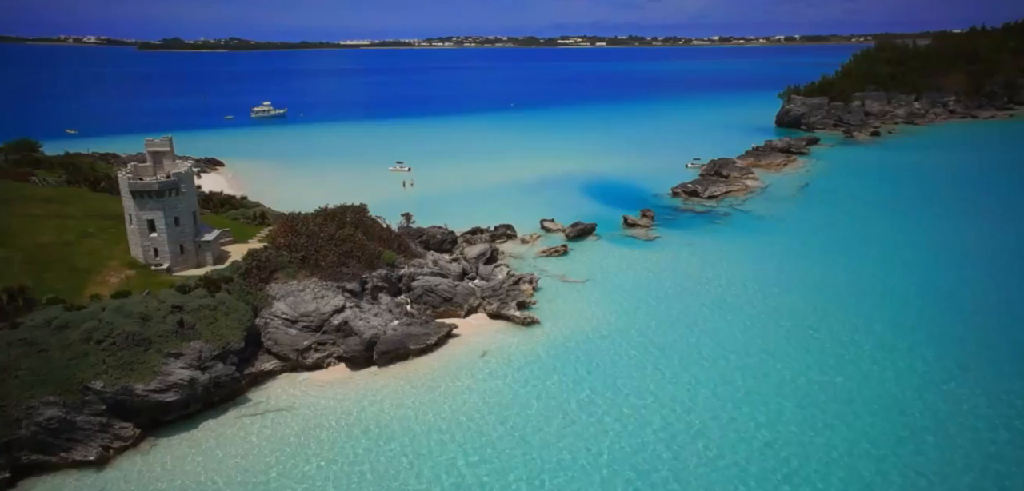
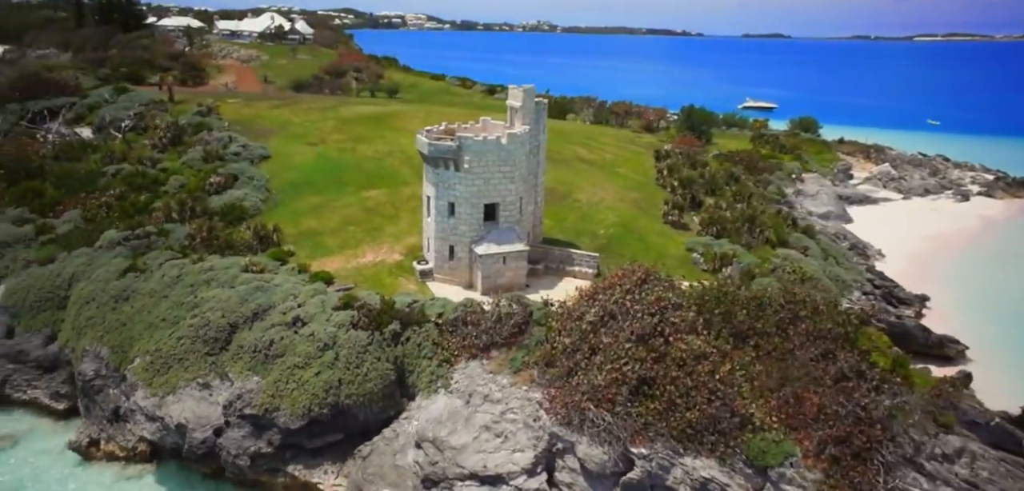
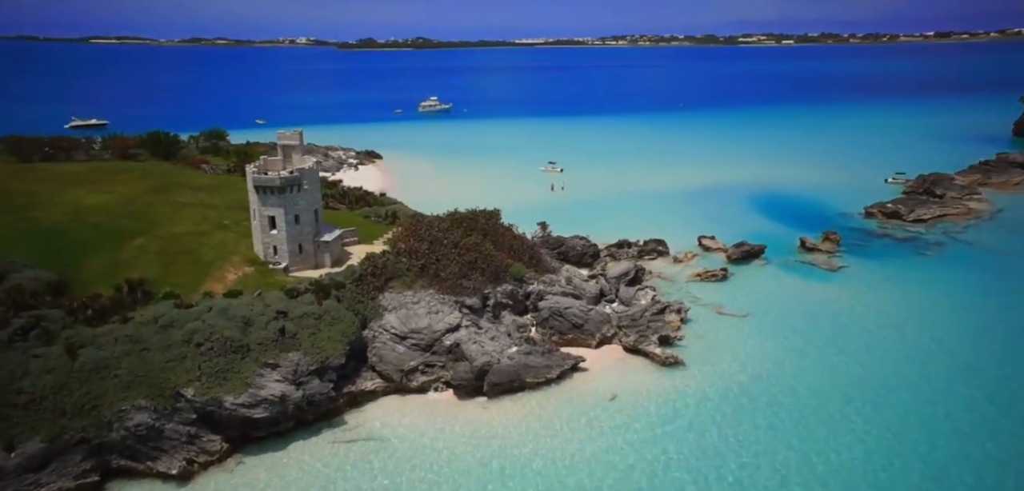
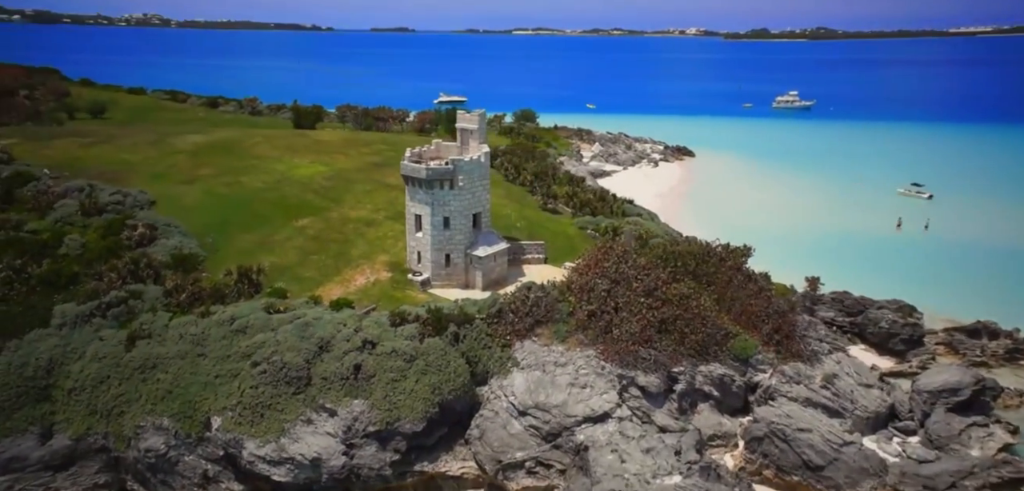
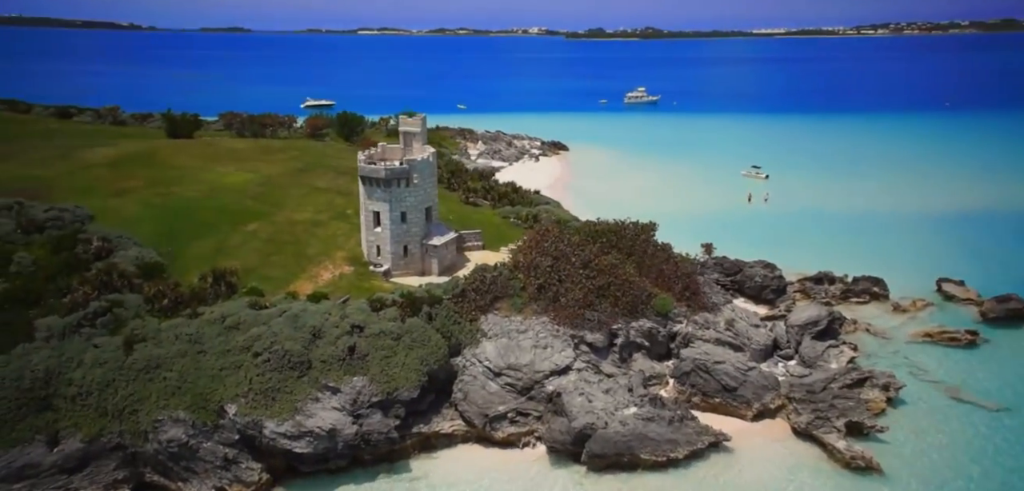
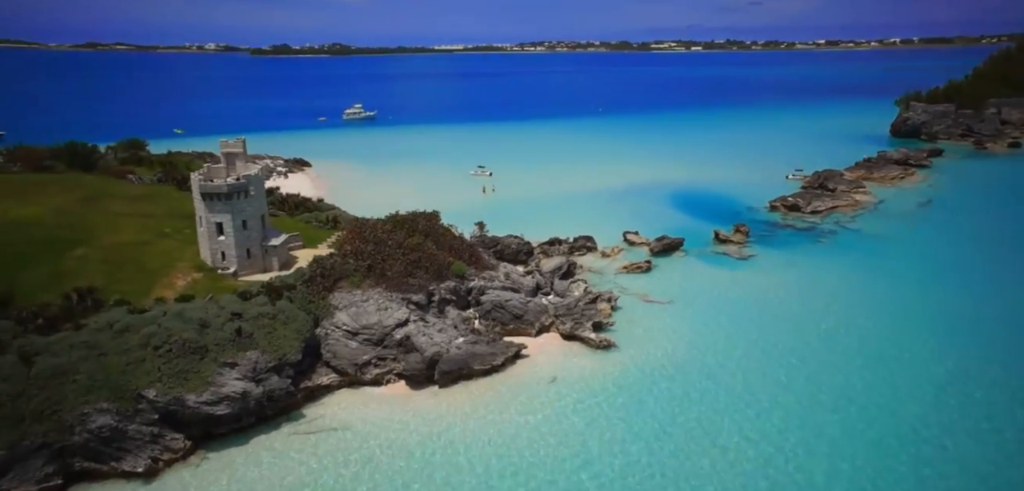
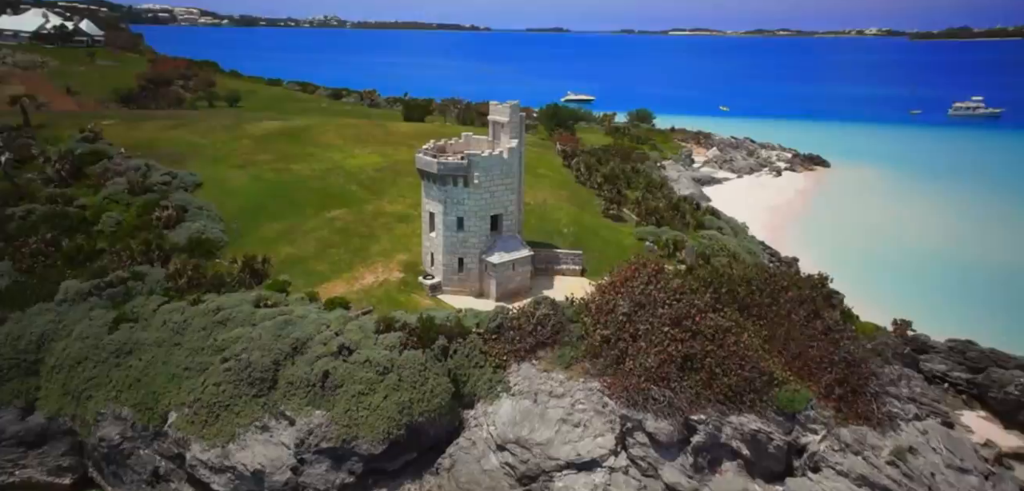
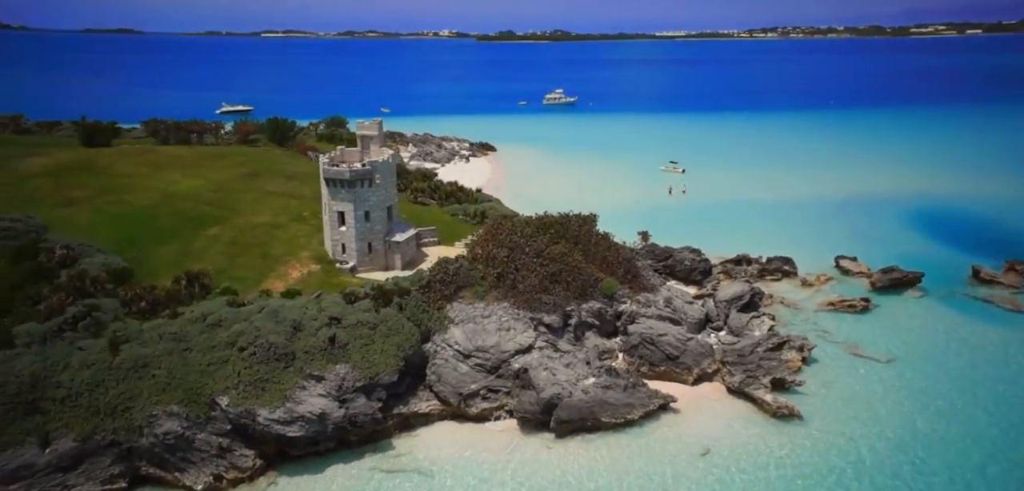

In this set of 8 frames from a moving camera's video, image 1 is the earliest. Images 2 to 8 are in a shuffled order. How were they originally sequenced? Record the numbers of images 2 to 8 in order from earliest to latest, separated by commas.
6, 3, 8, 5, 4, 7, 2
